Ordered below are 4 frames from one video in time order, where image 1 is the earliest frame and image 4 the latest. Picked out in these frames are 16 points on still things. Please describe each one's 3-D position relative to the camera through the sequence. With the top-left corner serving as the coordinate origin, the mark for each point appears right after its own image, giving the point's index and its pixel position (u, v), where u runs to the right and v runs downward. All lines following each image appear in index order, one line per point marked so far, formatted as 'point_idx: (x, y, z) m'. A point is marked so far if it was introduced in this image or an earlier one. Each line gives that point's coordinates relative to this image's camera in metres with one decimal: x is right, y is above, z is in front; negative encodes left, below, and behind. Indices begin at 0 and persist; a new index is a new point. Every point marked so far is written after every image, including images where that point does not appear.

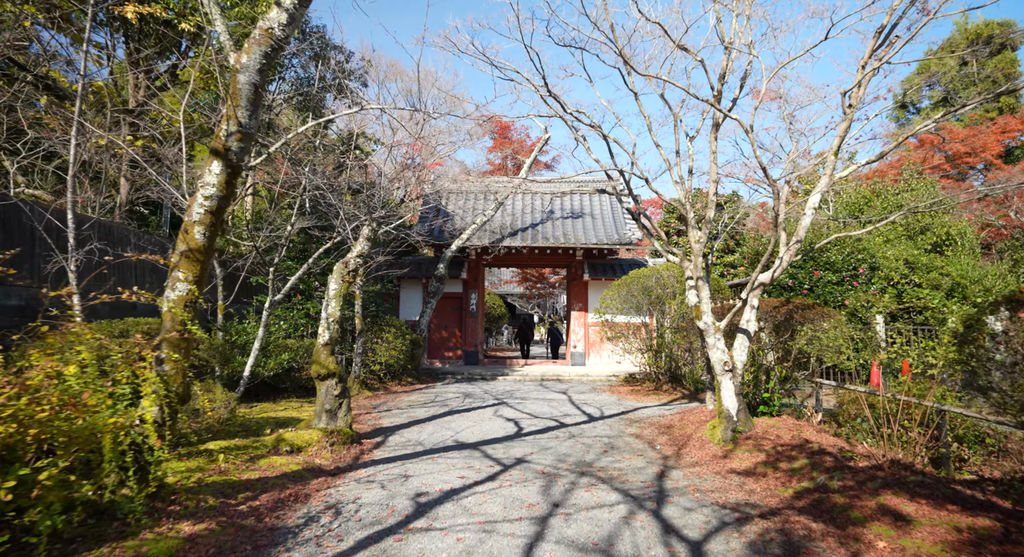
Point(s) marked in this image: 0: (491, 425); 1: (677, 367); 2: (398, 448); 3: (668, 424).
0: (-0.3, -1.9, +7.6) m
1: (+3.0, -1.6, +10.8) m
2: (-1.2, -1.8, +6.3) m
3: (+1.9, -1.8, +7.5) m
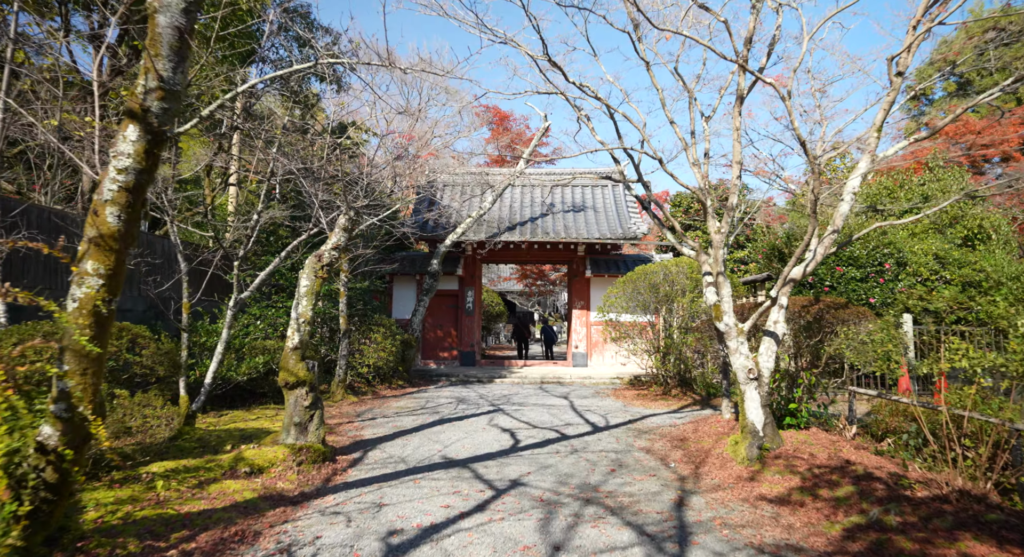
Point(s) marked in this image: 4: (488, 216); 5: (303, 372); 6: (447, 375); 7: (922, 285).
0: (-0.3, -1.8, +6.9) m
1: (+2.9, -1.5, +10.0) m
2: (-1.2, -1.7, +5.5) m
3: (+1.9, -1.8, +6.8) m
4: (-0.6, +1.5, +14.2) m
5: (-1.9, -0.9, +5.5) m
6: (-1.4, -2.0, +12.8) m
7: (+5.9, -0.1, +8.7) m
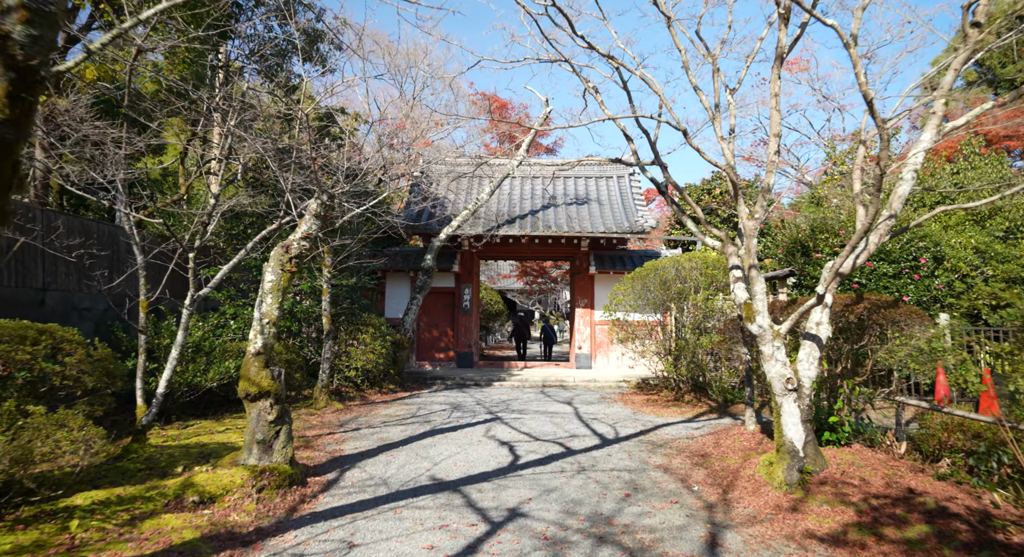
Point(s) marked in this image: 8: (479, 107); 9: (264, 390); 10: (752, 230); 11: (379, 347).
0: (-0.3, -1.8, +6.1) m
1: (+2.9, -1.5, +9.3) m
2: (-1.3, -1.7, +4.8) m
3: (+1.9, -1.7, +6.0) m
4: (-0.6, +1.6, +13.4) m
5: (-1.9, -0.8, +4.7) m
6: (-1.4, -2.0, +12.0) m
7: (+5.9, 0.0, +8.0) m
8: (-0.7, +3.6, +12.6) m
9: (-1.9, -0.9, +4.7) m
10: (+1.9, +0.4, +4.7) m
11: (-2.2, -1.1, +9.7) m
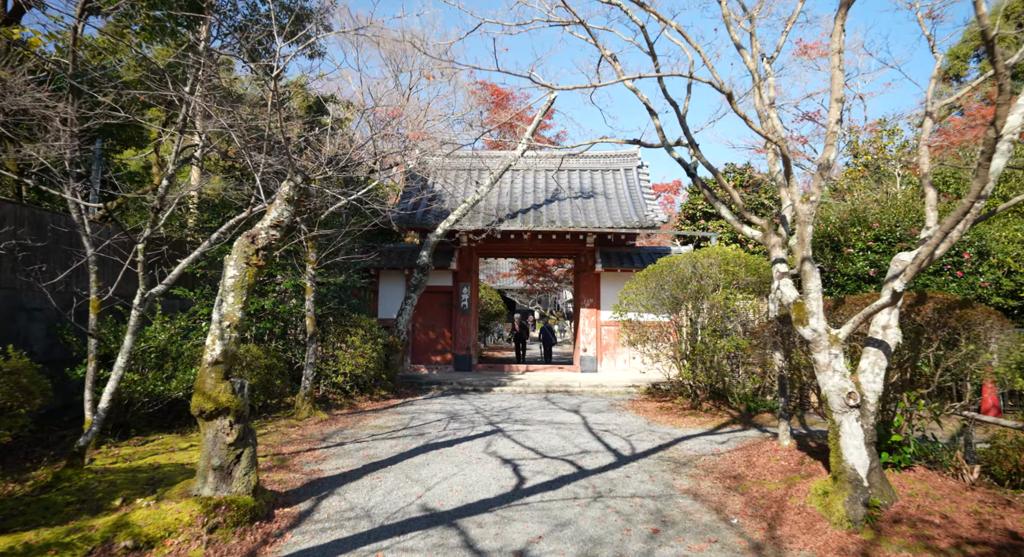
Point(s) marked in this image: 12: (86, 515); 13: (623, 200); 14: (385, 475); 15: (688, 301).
0: (-0.3, -1.7, +5.4) m
1: (+2.9, -1.4, +8.5) m
2: (-1.2, -1.7, +4.0) m
3: (+1.9, -1.7, +5.3) m
4: (-0.5, +1.6, +12.7) m
5: (-1.9, -0.8, +4.0) m
6: (-1.4, -1.9, +11.3) m
7: (+6.0, 0.0, +7.2) m
8: (-0.7, +3.6, +11.9) m
9: (-1.9, -0.8, +3.9) m
10: (+1.9, +0.4, +4.0) m
11: (-2.1, -1.1, +9.0) m
12: (-2.5, -1.4, +3.6) m
13: (+2.3, +1.6, +12.6) m
14: (-1.1, -1.7, +5.2) m
15: (+2.5, -0.3, +8.7) m
